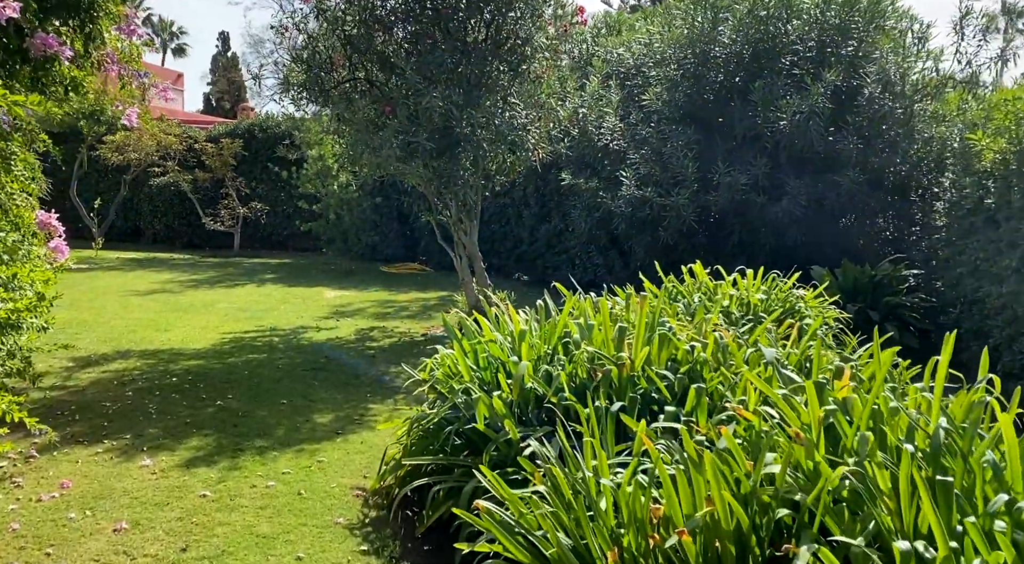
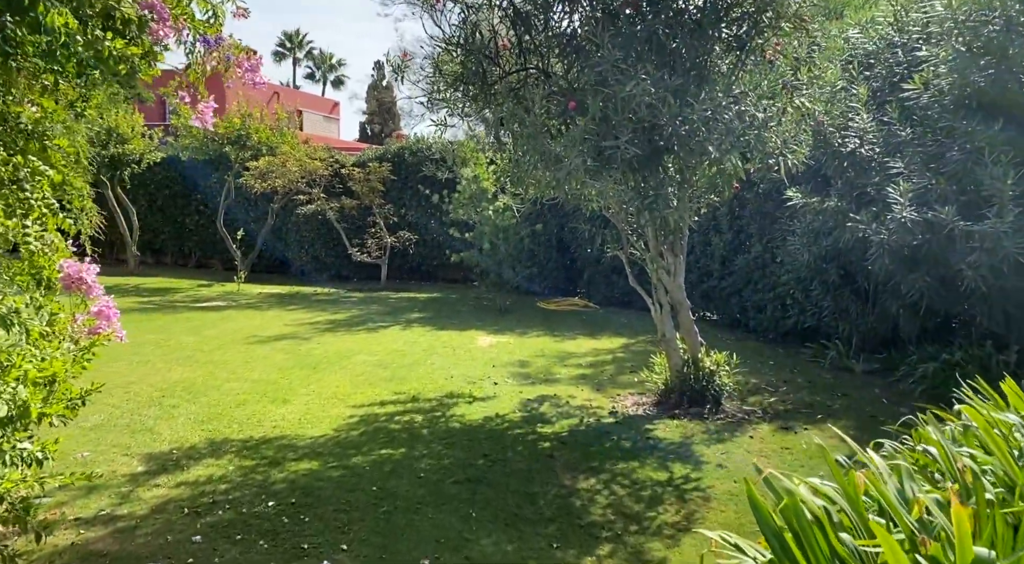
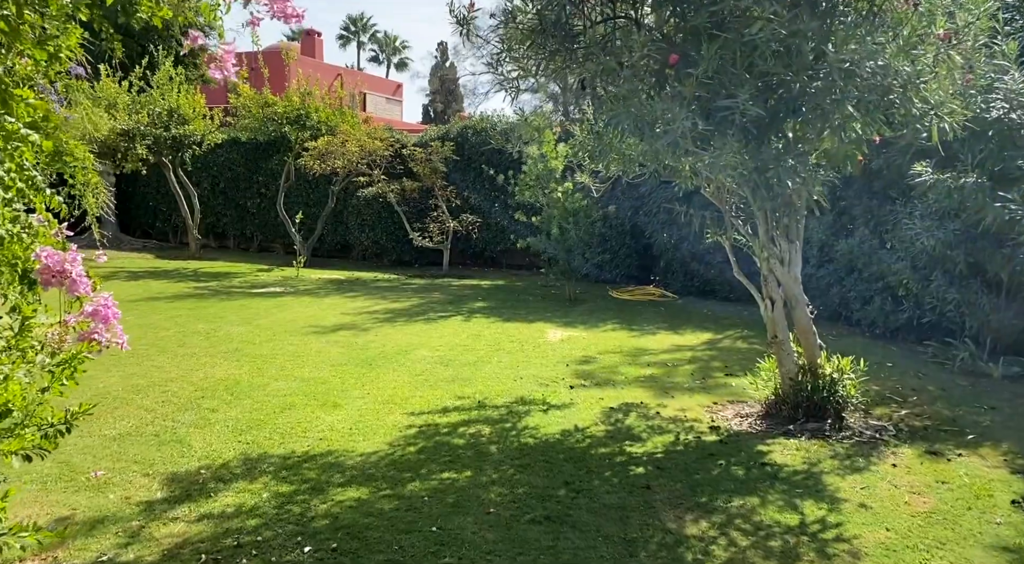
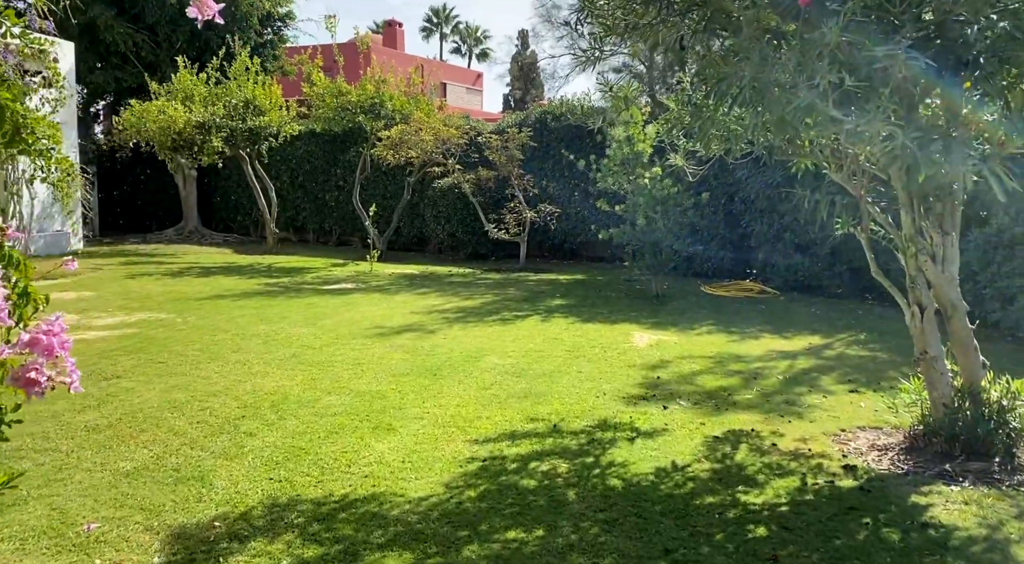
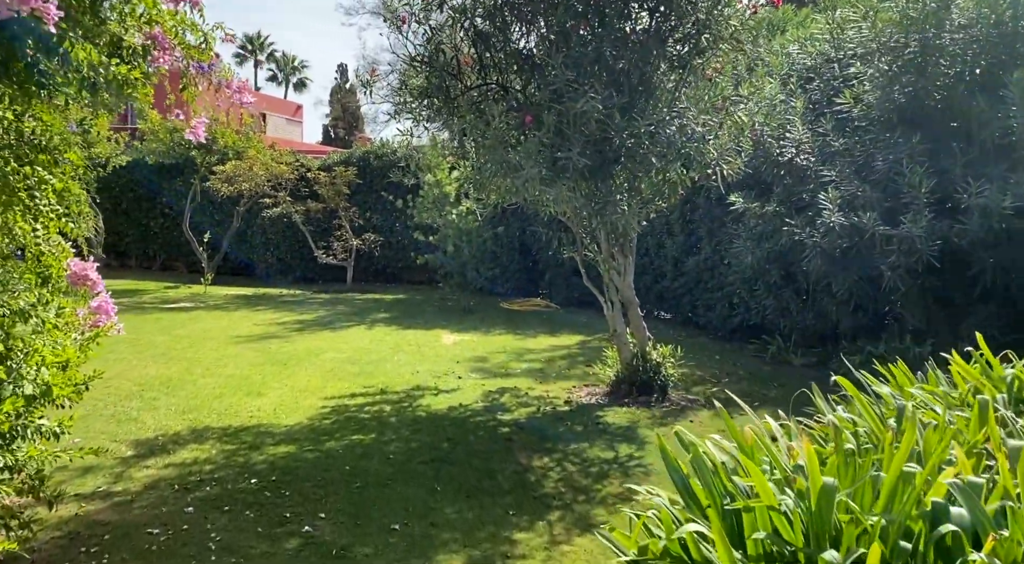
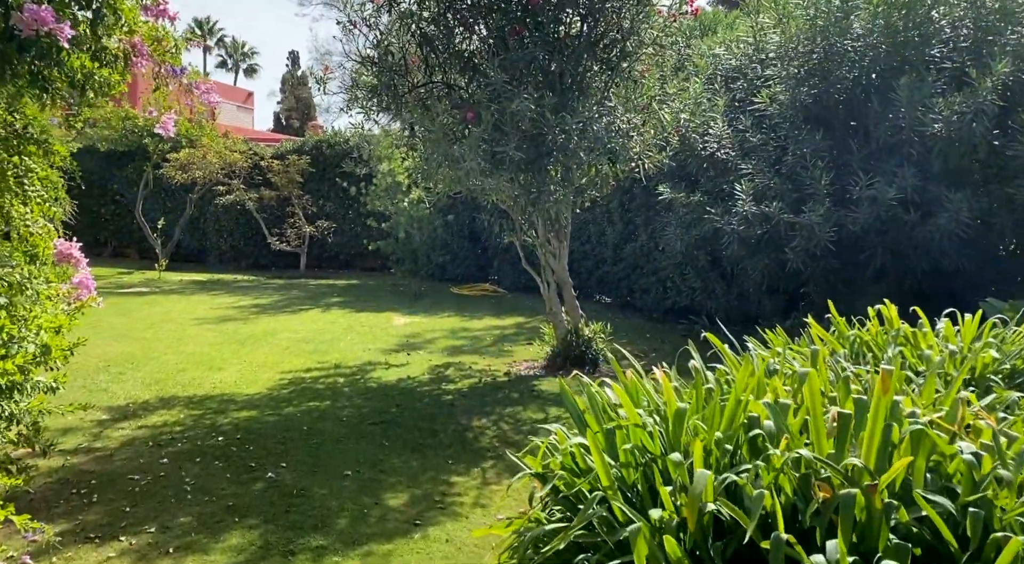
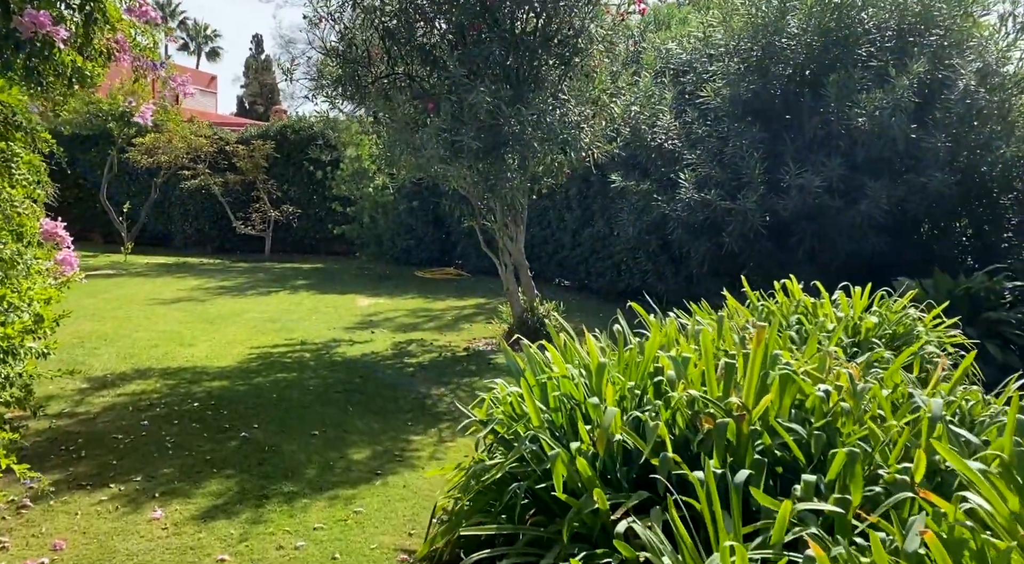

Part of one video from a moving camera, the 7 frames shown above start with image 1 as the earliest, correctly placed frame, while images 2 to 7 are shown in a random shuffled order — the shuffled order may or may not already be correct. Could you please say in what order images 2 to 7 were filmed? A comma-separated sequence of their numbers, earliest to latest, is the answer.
7, 6, 5, 2, 3, 4
